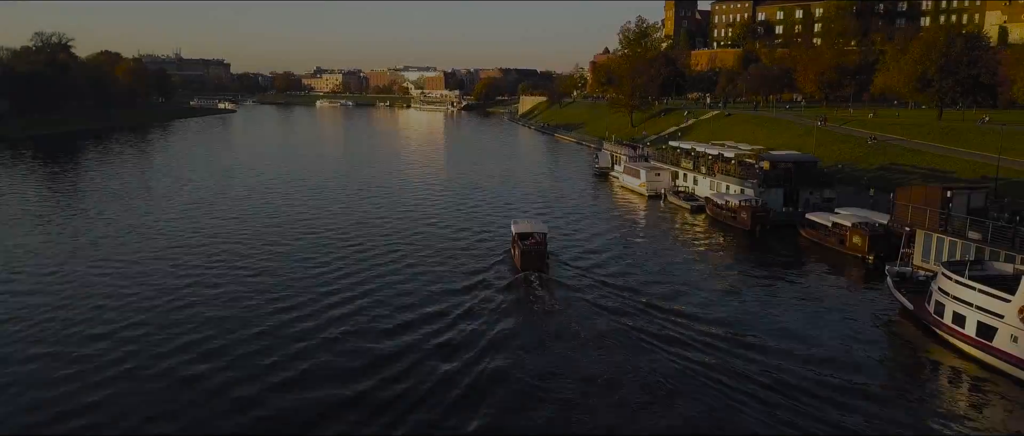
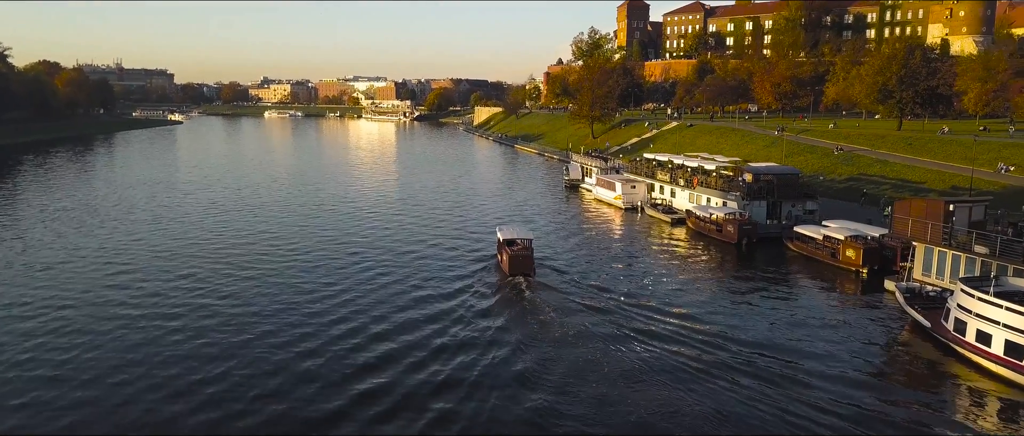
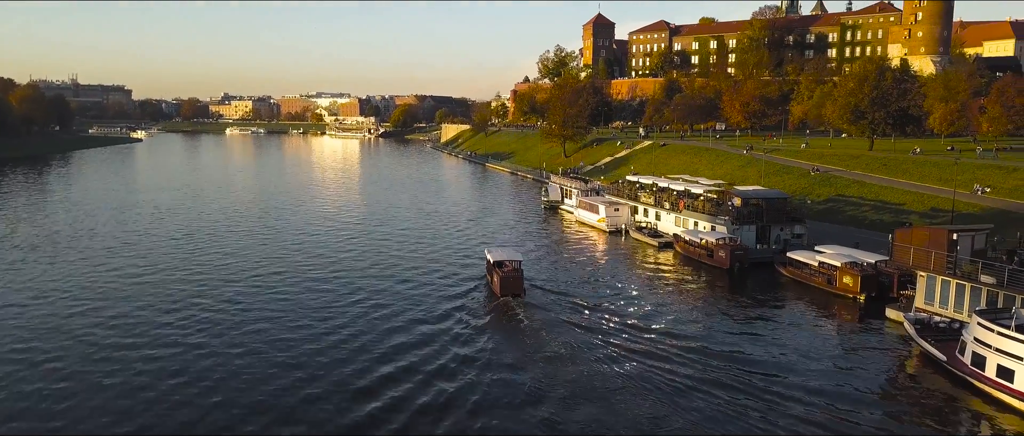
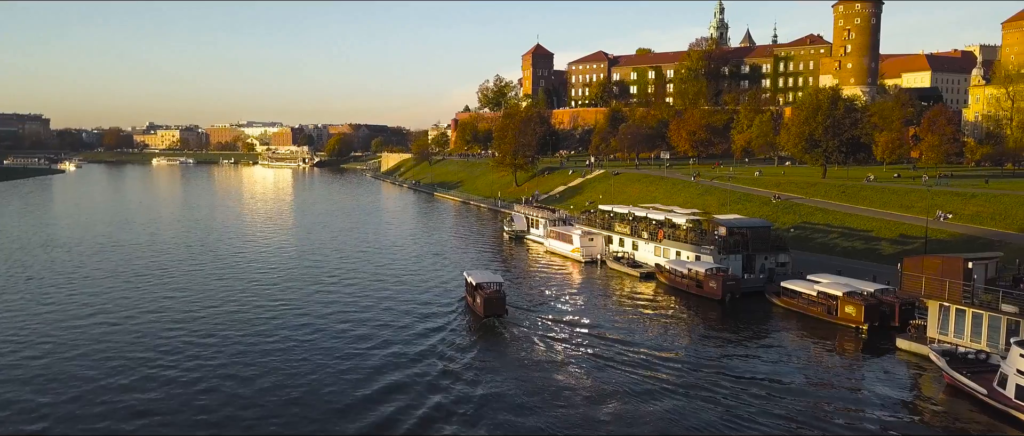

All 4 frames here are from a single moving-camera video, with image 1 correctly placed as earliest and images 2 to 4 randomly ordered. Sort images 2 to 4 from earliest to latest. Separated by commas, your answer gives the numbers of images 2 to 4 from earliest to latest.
2, 3, 4
